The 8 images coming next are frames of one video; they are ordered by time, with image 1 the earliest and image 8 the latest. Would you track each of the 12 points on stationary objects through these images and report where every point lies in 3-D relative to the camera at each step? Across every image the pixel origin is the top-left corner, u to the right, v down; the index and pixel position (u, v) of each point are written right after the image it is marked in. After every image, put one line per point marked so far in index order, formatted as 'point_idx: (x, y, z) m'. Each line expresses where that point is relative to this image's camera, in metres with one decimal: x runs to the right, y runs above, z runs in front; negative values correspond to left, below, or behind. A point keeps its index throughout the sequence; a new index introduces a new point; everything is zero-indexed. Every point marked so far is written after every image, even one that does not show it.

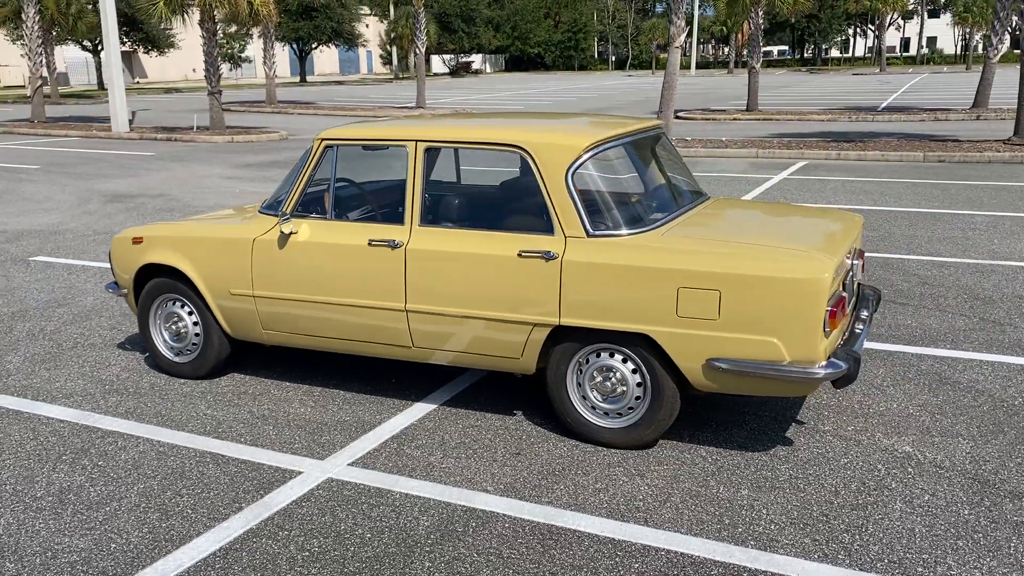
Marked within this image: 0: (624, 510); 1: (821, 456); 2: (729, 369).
0: (+0.5, -0.9, +3.7) m
1: (+1.5, -0.8, +4.2) m
2: (+0.9, -0.4, +3.9) m
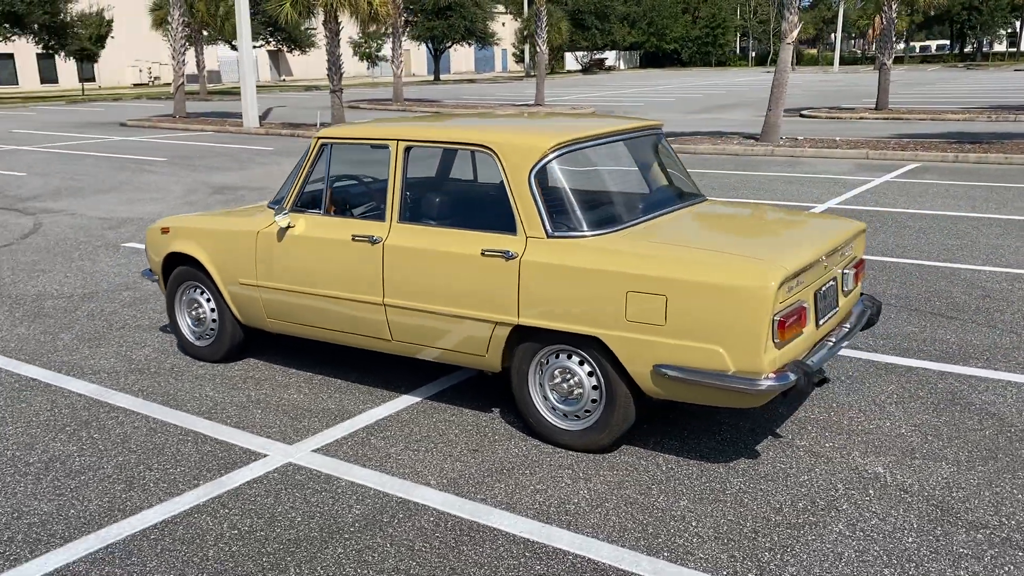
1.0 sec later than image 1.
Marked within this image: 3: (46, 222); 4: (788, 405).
0: (+0.2, -0.9, +3.7) m
1: (+1.2, -0.8, +4.0) m
2: (+0.7, -0.4, +3.8) m
3: (-6.6, +0.9, +12.4) m
4: (+1.5, -0.7, +4.8) m
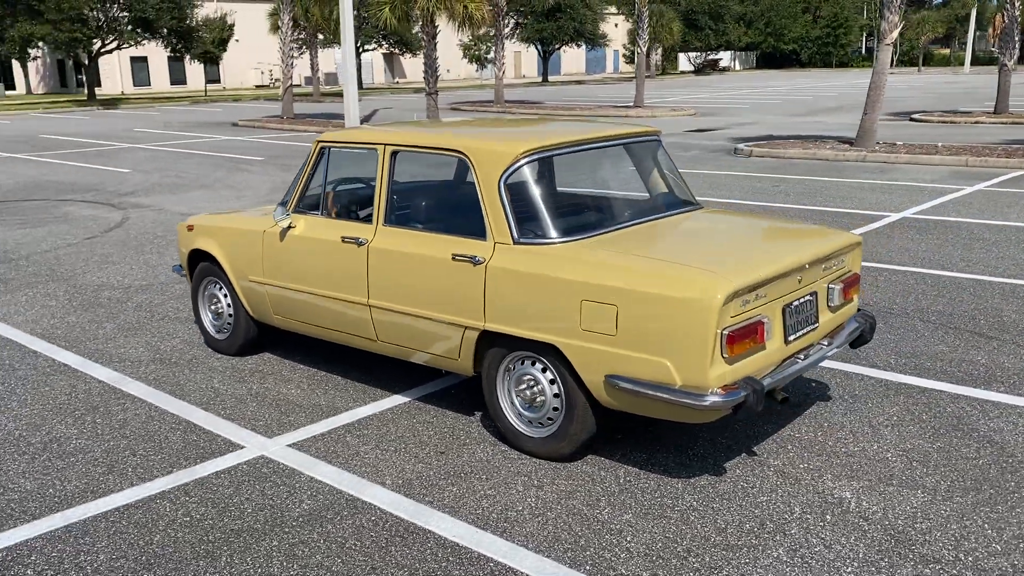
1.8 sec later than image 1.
0: (-0.1, -1.0, +3.7) m
1: (+1.0, -0.9, +3.9) m
2: (+0.5, -0.4, +3.7) m
3: (-5.7, +1.1, +13.2) m
4: (+1.4, -0.7, +4.6) m
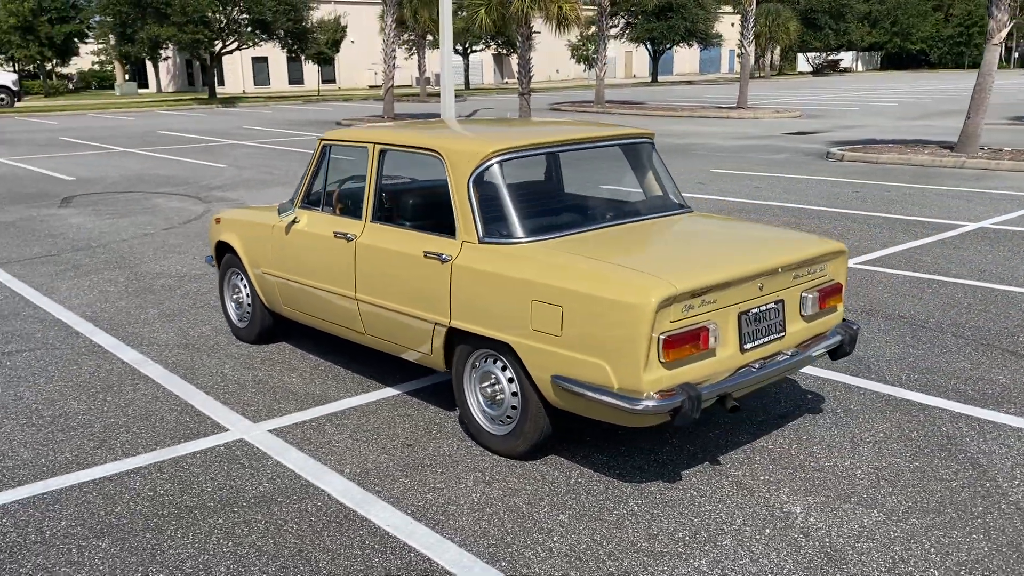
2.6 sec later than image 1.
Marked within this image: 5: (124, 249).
0: (-0.4, -1.0, +3.7) m
1: (+0.8, -0.9, +3.8) m
2: (+0.2, -0.4, +3.7) m
3: (-4.7, +1.3, +13.8) m
4: (+1.2, -0.8, +4.5) m
5: (-4.7, +0.5, +10.5) m
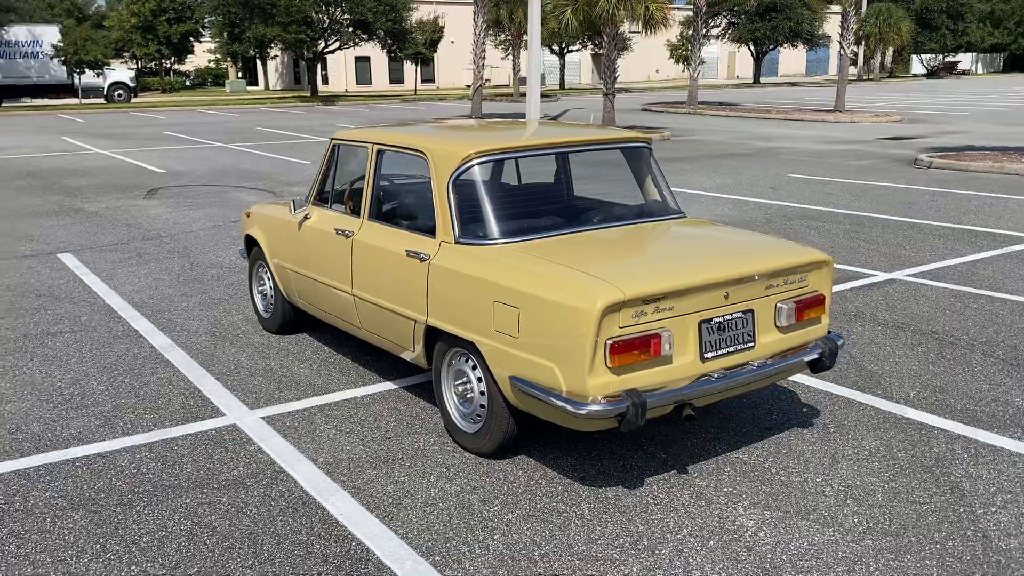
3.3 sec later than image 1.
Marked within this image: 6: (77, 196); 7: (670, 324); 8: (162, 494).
0: (-0.6, -0.9, +3.8) m
1: (+0.6, -0.9, +3.8) m
2: (0.0, -0.4, +3.8) m
3: (-3.8, +1.4, +14.3) m
4: (+1.1, -0.8, +4.4) m
5: (-4.1, +0.6, +11.0) m
6: (-7.9, +1.7, +16.1) m
7: (+0.7, -0.2, +3.7) m
8: (-1.6, -0.9, +3.9) m
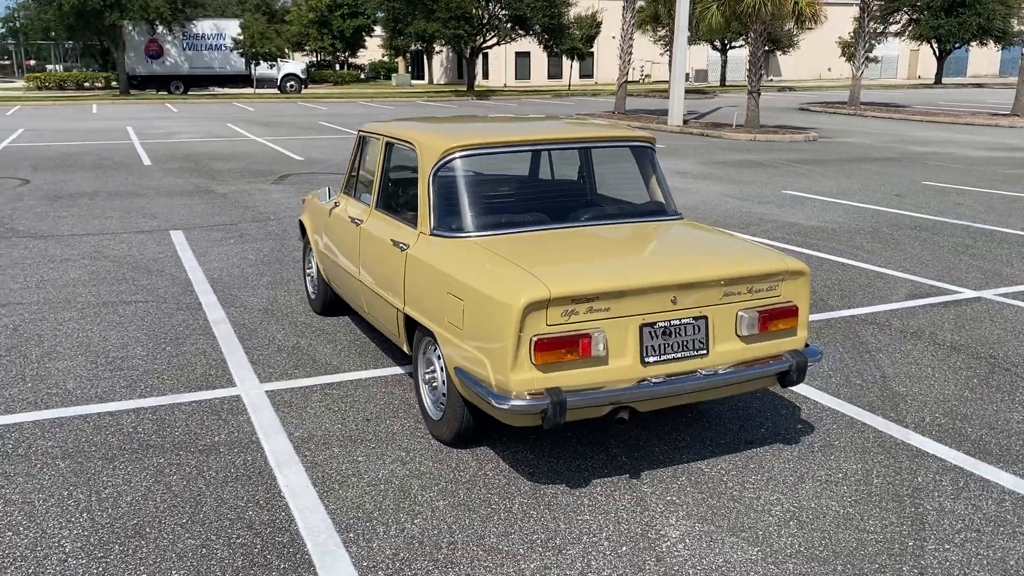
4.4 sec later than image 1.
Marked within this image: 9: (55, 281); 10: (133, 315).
0: (-0.8, -0.9, +4.0) m
1: (+0.3, -0.9, +3.8) m
2: (-0.2, -0.4, +3.8) m
3: (-2.0, +1.6, +14.9) m
4: (+0.9, -0.8, +4.3) m
5: (-3.0, +0.9, +11.6) m
6: (-5.8, +2.2, +17.3) m
7: (+0.4, -0.2, +3.6) m
8: (-1.8, -0.8, +4.3) m
9: (-4.2, +0.1, +8.1) m
10: (-3.0, -0.2, +6.8) m
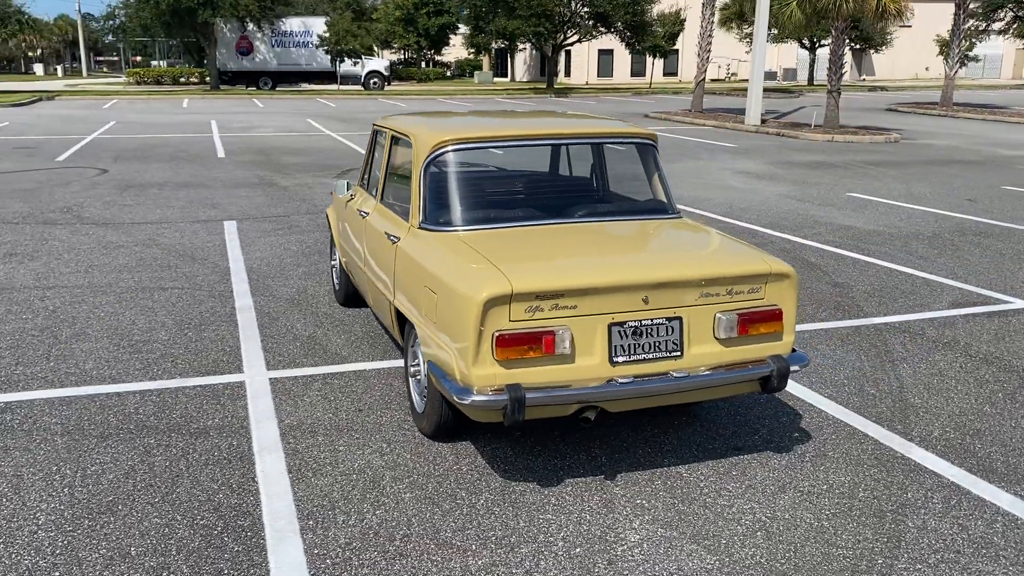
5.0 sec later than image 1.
0: (-0.9, -0.8, +4.1) m
1: (+0.1, -0.9, +3.7) m
2: (-0.4, -0.4, +3.9) m
3: (-1.1, +1.7, +15.0) m
4: (+0.8, -0.8, +4.2) m
5: (-2.3, +1.0, +11.8) m
6: (-4.6, +2.4, +17.8) m
7: (+0.2, -0.1, +3.6) m
8: (-1.9, -0.7, +4.4) m
9: (-3.9, +0.2, +8.4) m
10: (-2.8, -0.1, +7.1) m
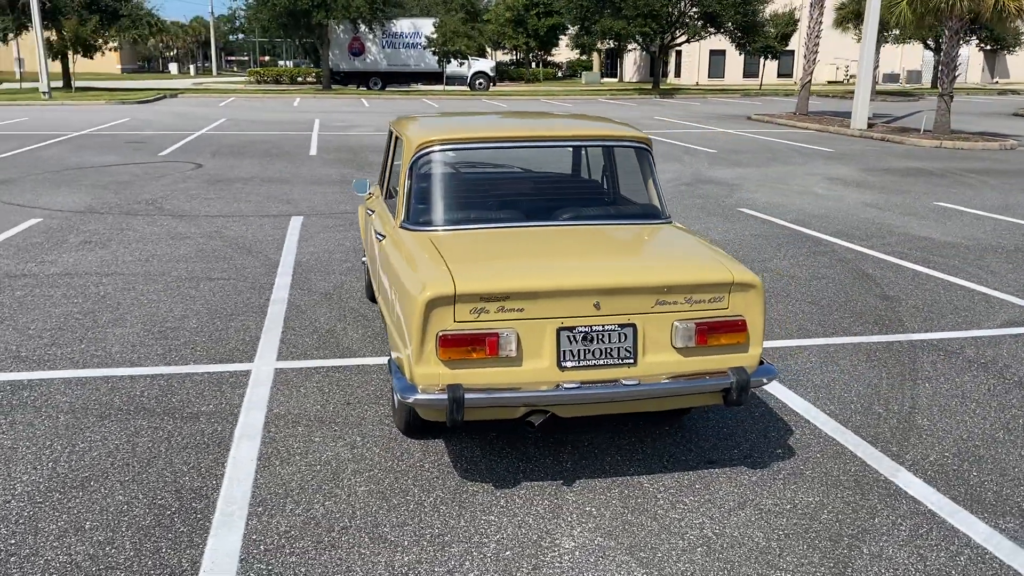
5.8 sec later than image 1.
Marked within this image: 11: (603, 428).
0: (-1.1, -0.8, +4.2) m
1: (-0.1, -0.9, +3.8) m
2: (-0.5, -0.4, +3.9) m
3: (+0.1, +1.7, +15.1) m
4: (+0.6, -0.9, +4.1) m
5: (-1.5, +1.0, +12.1) m
6: (-3.0, +2.5, +18.2) m
7: (0.0, -0.2, +3.6) m
8: (-2.0, -0.7, +4.7) m
9: (-3.5, +0.3, +8.9) m
10: (-2.6, 0.0, +7.4) m
11: (+0.5, -0.7, +4.6) m
